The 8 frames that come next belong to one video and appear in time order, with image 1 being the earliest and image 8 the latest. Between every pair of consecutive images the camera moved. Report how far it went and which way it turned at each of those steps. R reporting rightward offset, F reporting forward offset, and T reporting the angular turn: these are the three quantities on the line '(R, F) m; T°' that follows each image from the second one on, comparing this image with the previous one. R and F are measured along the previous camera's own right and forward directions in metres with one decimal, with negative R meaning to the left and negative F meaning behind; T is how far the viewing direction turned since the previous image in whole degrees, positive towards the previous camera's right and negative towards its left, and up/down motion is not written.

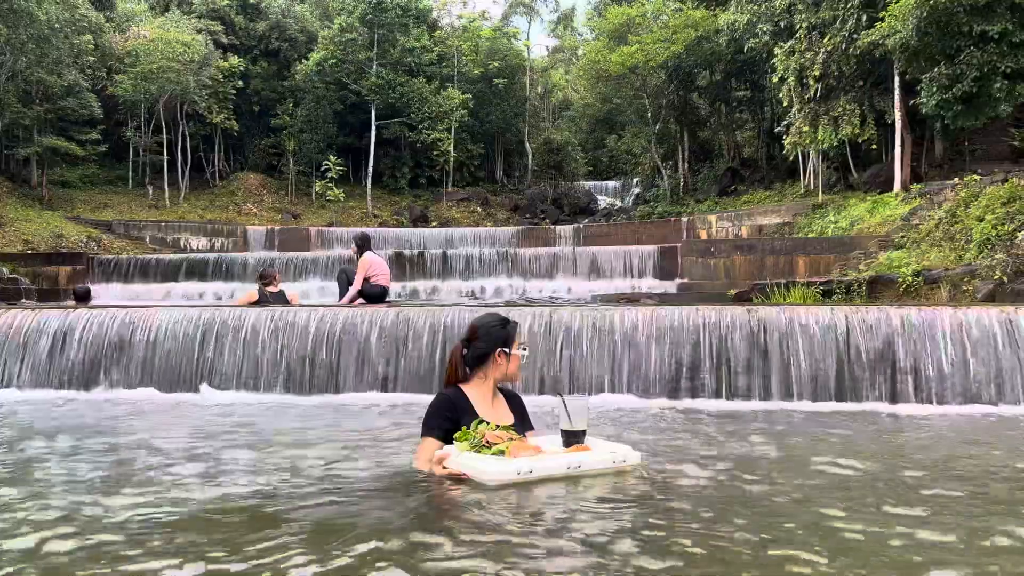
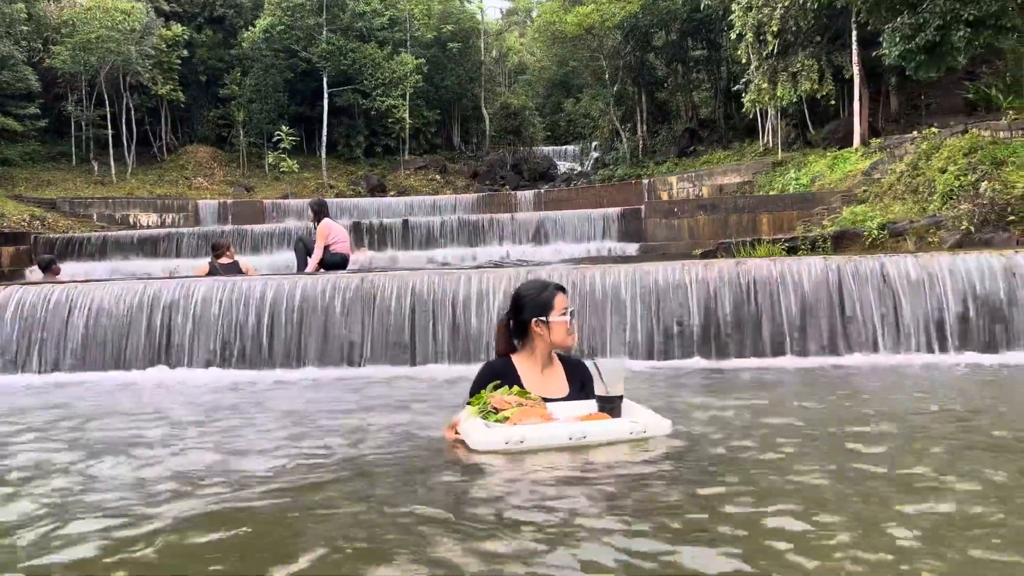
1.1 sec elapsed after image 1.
(-0.1, +0.4) m; +3°
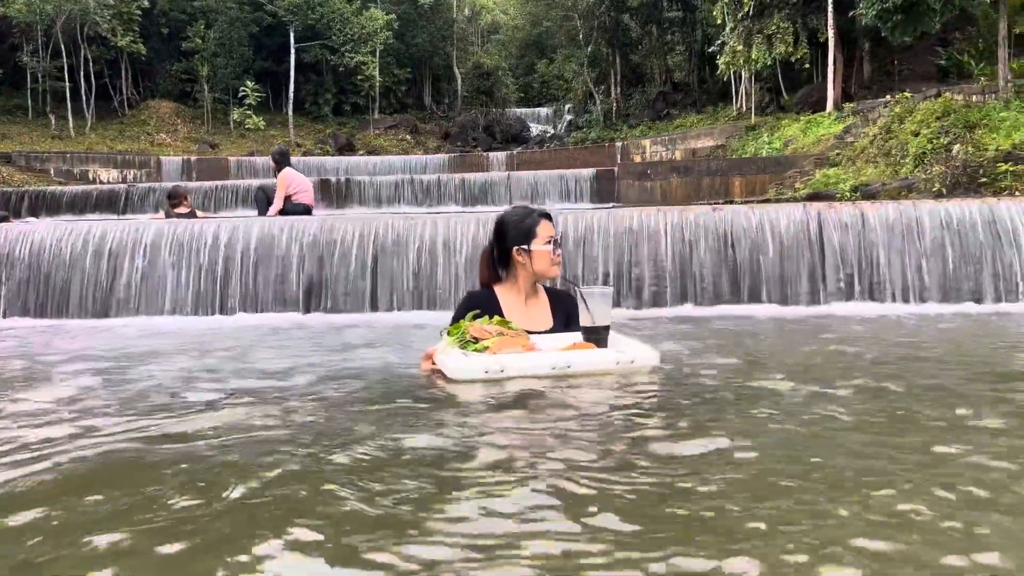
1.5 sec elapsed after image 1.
(0.0, +0.3) m; +2°
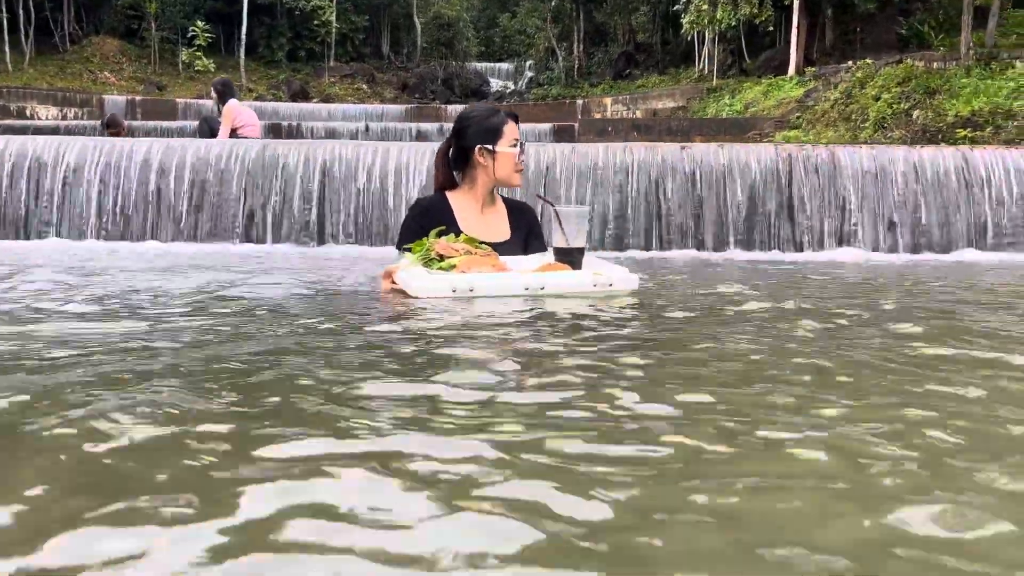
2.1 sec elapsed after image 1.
(0.0, +0.3) m; +3°
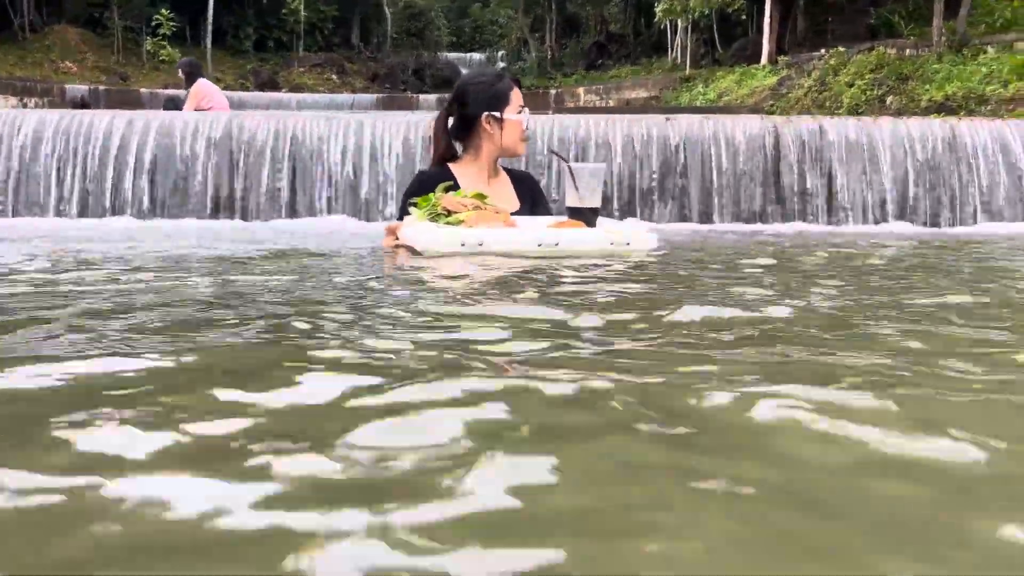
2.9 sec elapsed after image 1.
(-0.1, +0.2) m; +2°
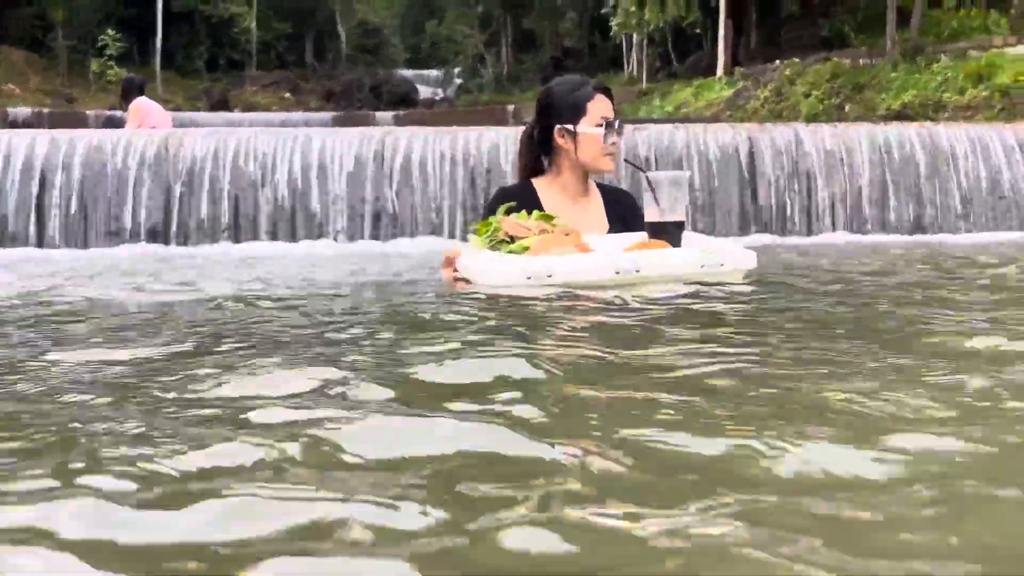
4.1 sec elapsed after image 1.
(-0.3, +0.2) m; +3°
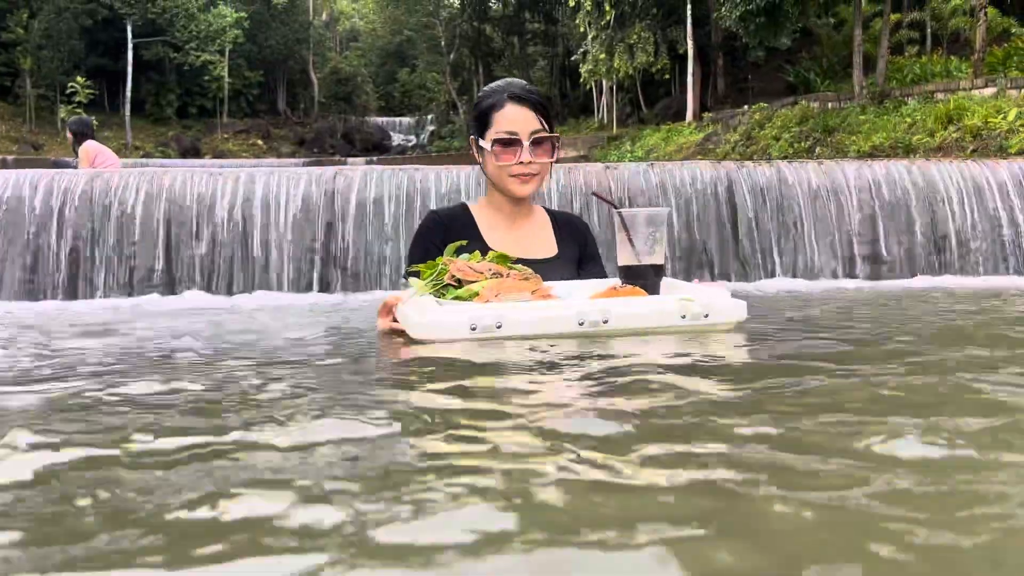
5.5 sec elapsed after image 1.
(0.0, +0.4) m; +2°
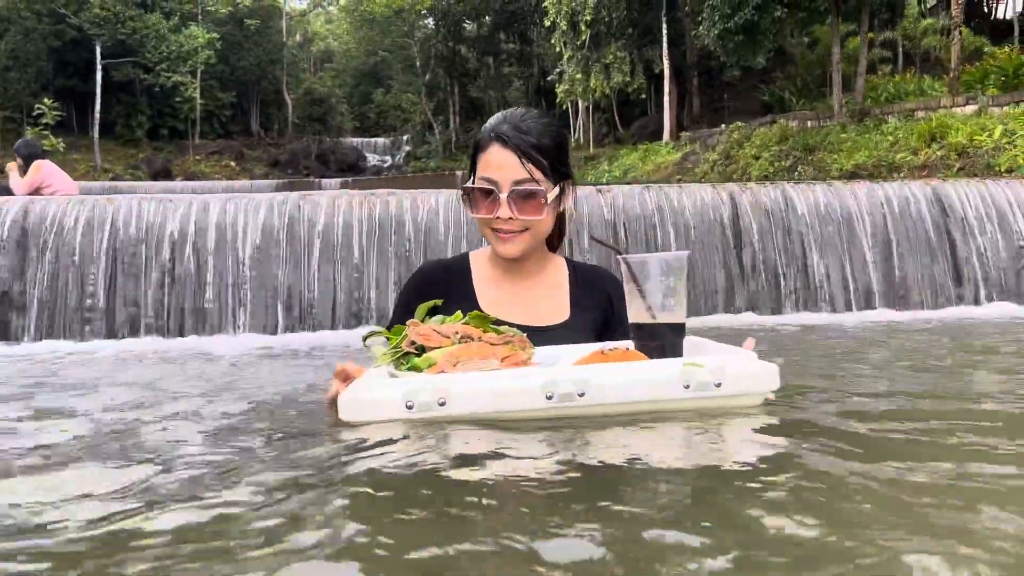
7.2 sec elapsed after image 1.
(-0.1, +0.4) m; +2°
